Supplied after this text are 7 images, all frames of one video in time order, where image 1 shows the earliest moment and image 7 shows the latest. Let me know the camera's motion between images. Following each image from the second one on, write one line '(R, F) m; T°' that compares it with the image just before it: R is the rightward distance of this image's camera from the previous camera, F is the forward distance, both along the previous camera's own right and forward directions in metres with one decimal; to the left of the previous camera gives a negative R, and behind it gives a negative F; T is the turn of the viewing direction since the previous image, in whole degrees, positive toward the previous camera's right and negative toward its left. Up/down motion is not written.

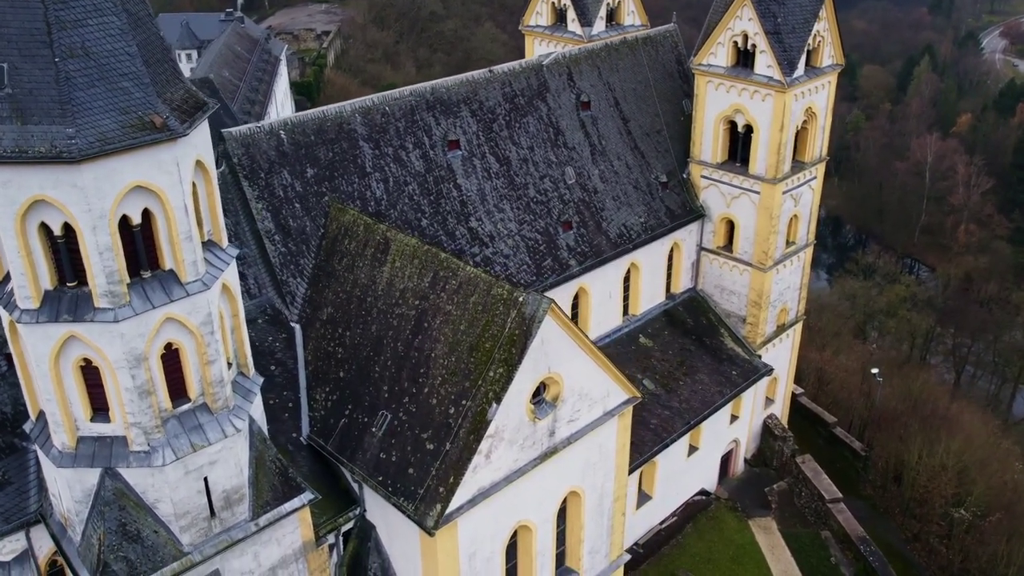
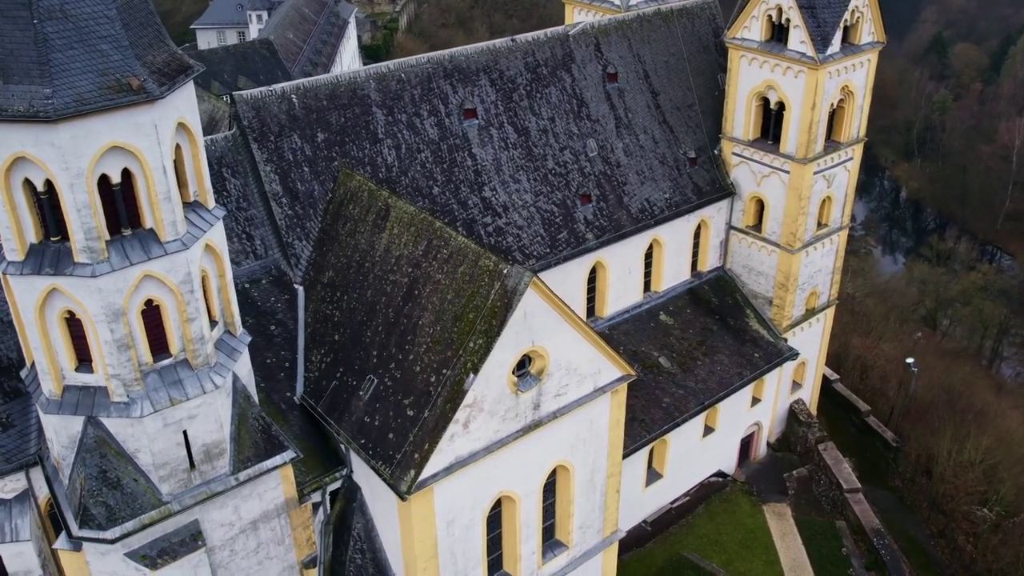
(+2.1, +0.1) m; -4°
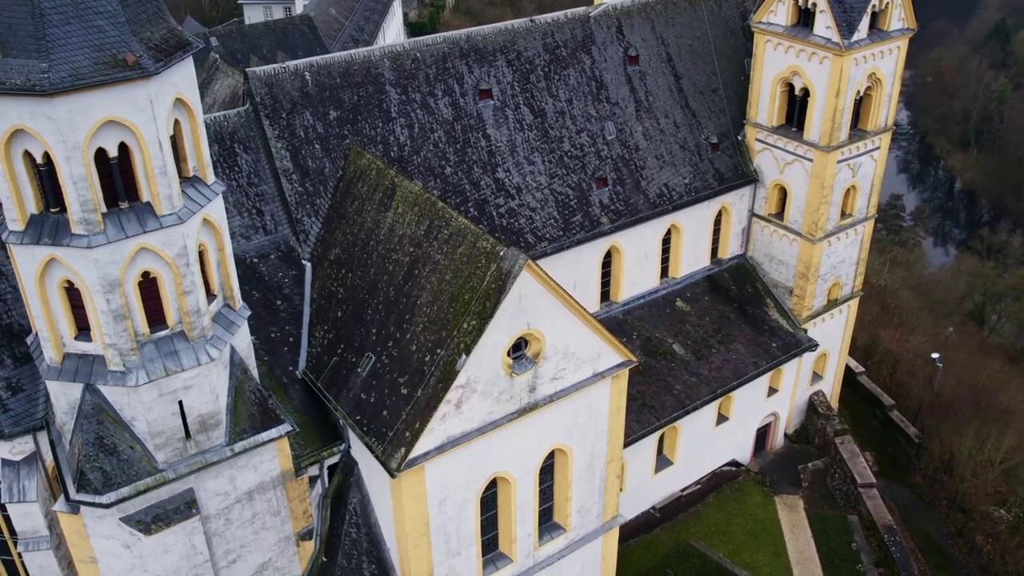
(+1.2, 0.0) m; -3°
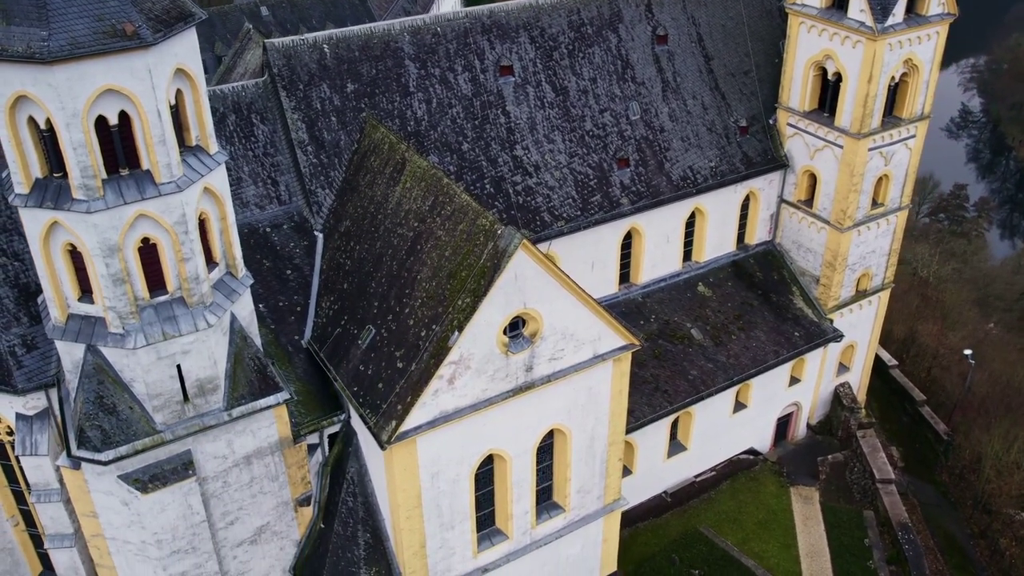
(+1.4, +0.1) m; -3°
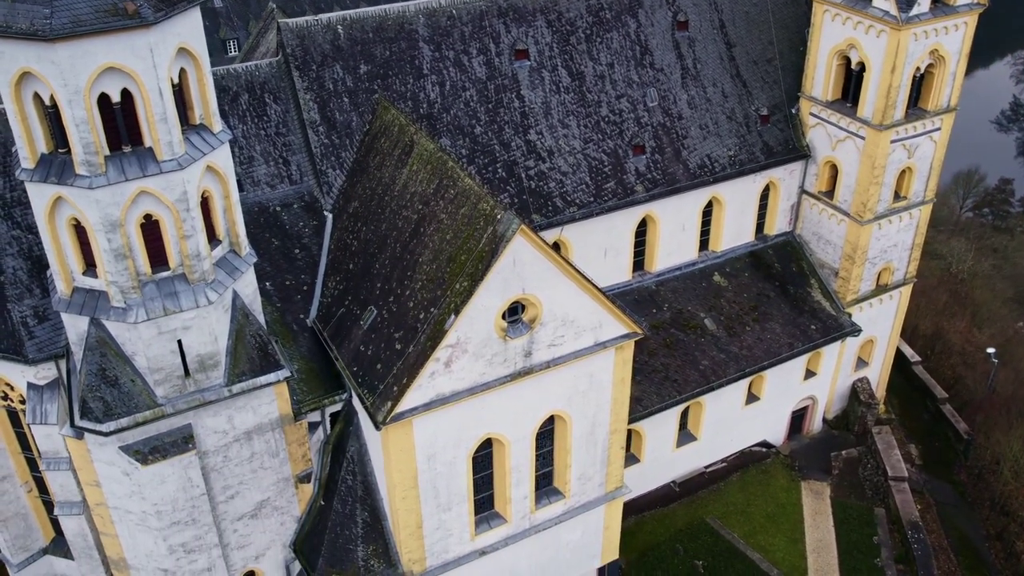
(+1.0, 0.0) m; -2°
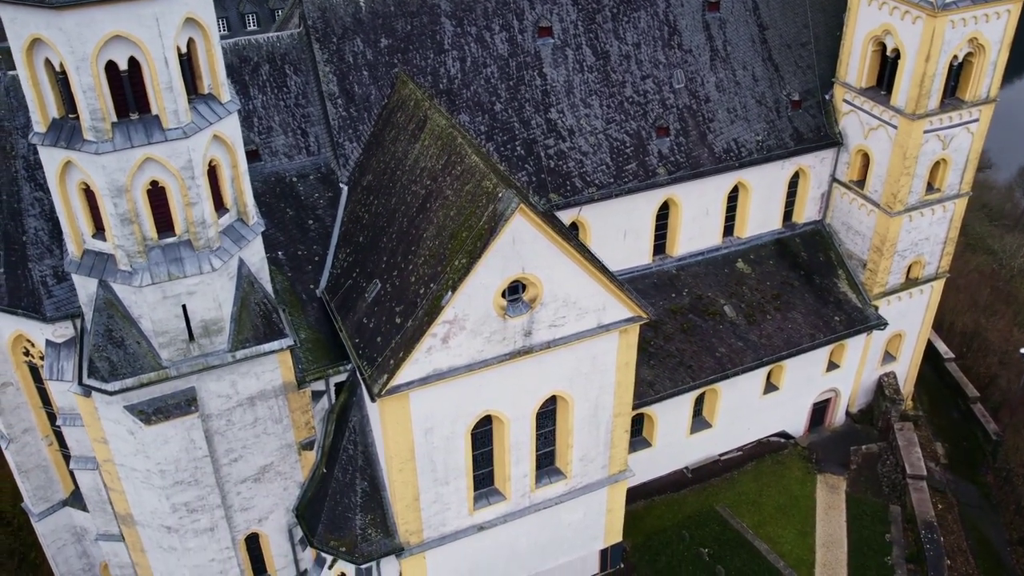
(+1.3, 0.0) m; -3°
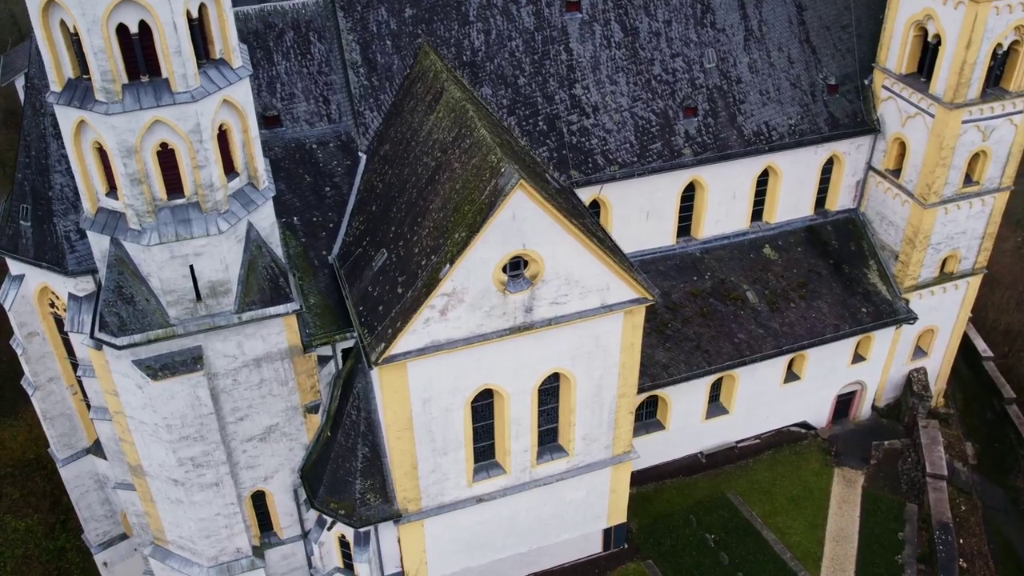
(+1.4, 0.0) m; -4°
